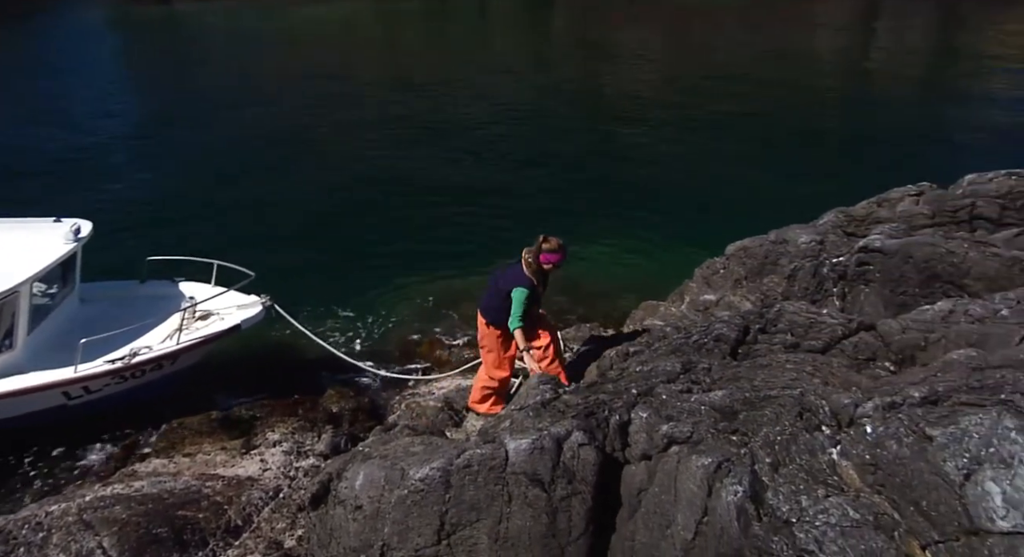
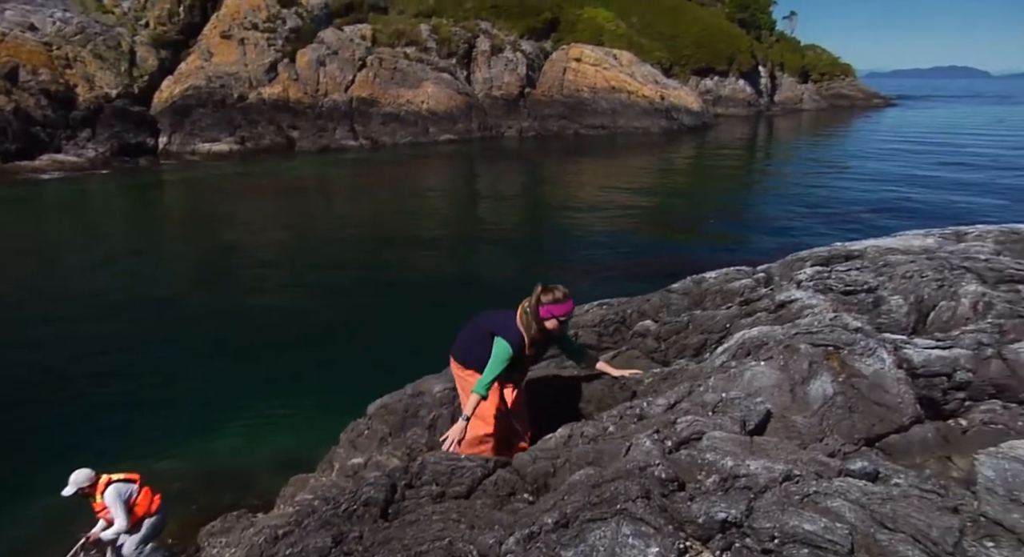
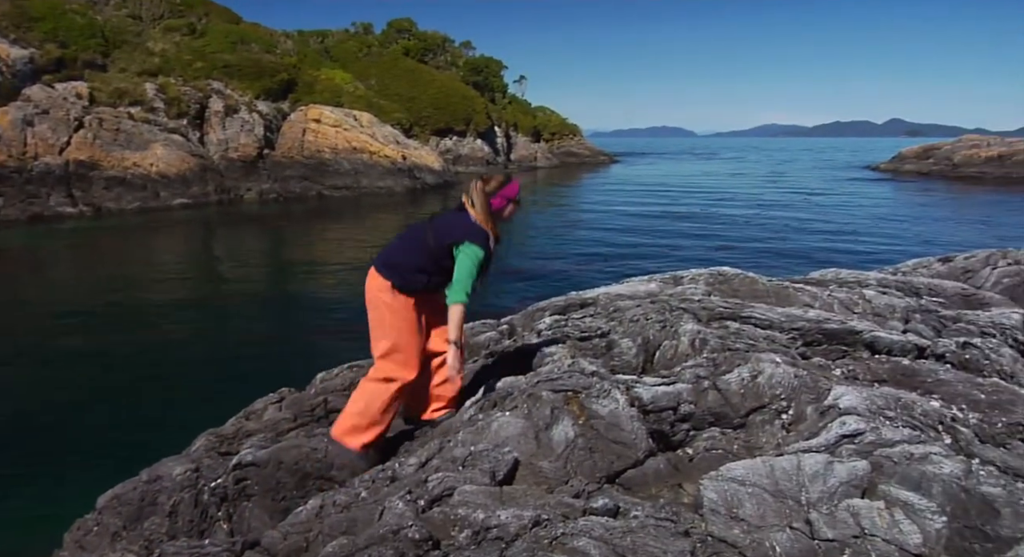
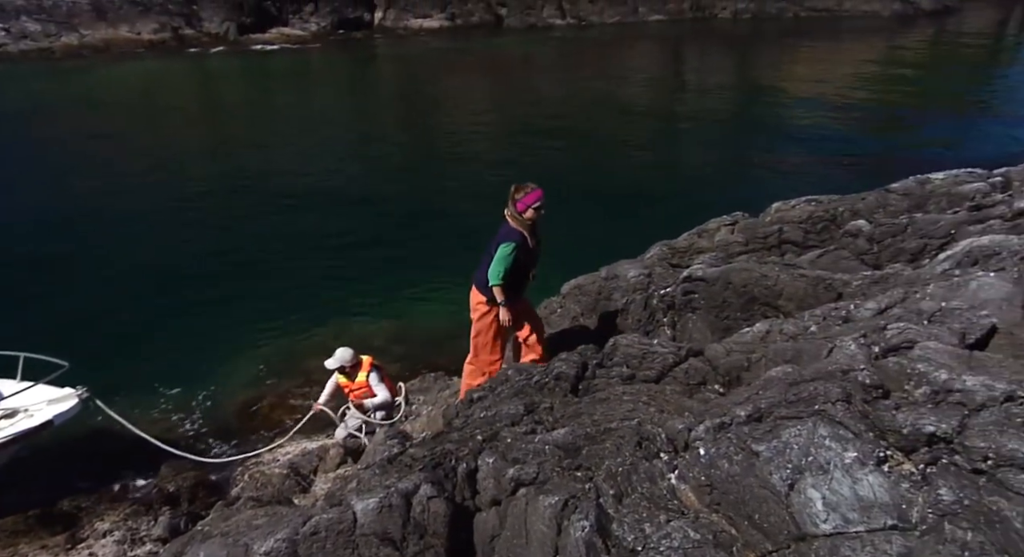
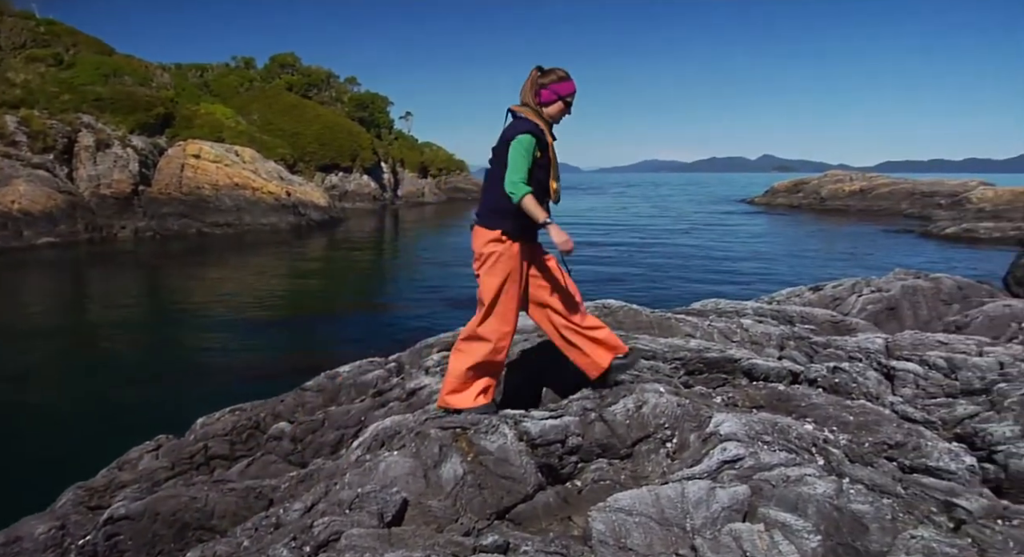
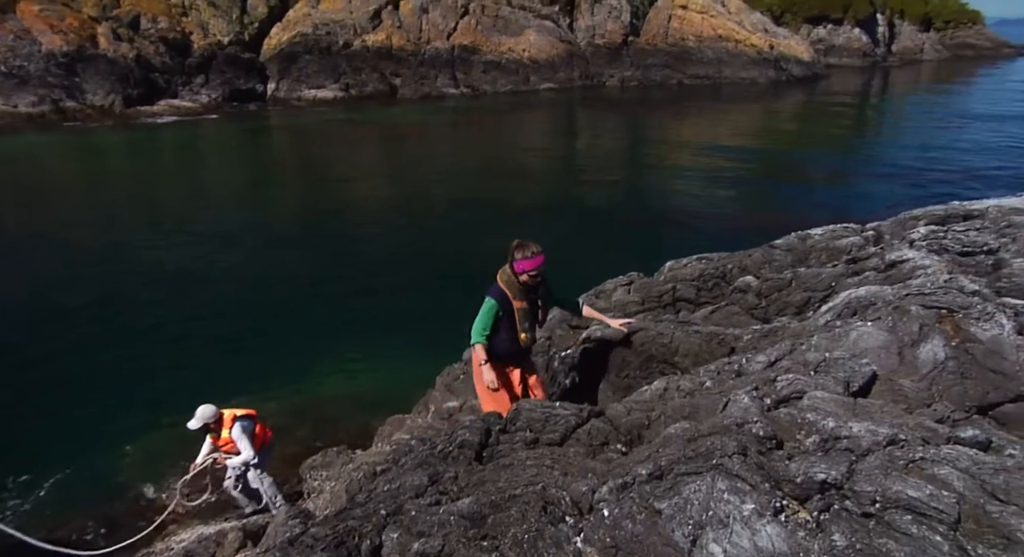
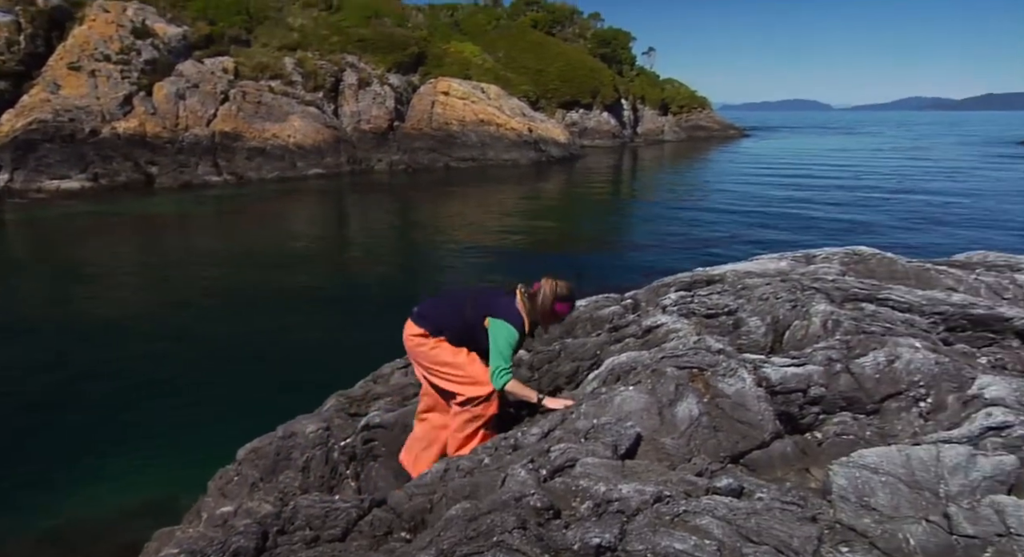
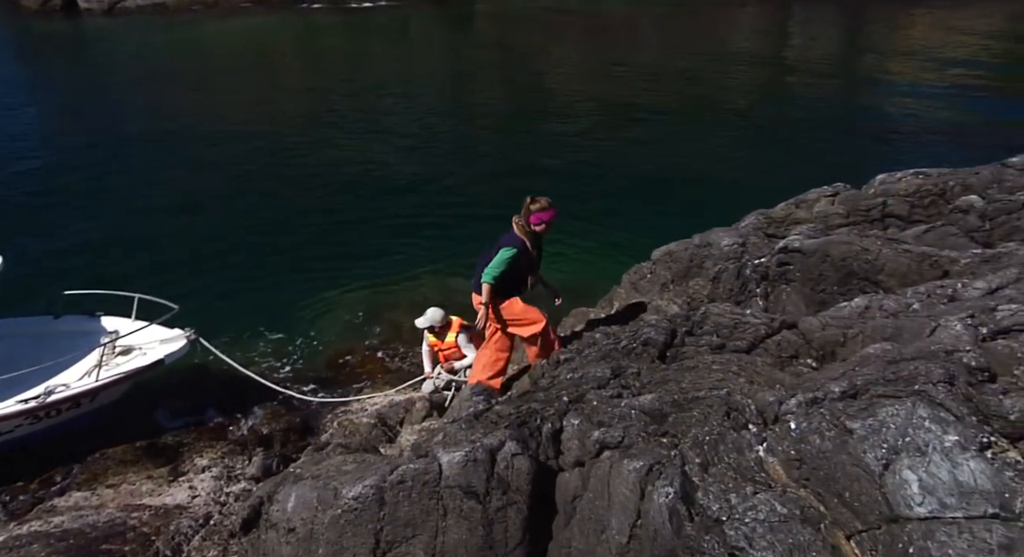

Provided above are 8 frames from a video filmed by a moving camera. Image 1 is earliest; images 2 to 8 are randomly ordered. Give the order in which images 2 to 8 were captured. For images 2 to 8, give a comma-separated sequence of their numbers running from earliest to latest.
8, 4, 6, 2, 7, 3, 5
